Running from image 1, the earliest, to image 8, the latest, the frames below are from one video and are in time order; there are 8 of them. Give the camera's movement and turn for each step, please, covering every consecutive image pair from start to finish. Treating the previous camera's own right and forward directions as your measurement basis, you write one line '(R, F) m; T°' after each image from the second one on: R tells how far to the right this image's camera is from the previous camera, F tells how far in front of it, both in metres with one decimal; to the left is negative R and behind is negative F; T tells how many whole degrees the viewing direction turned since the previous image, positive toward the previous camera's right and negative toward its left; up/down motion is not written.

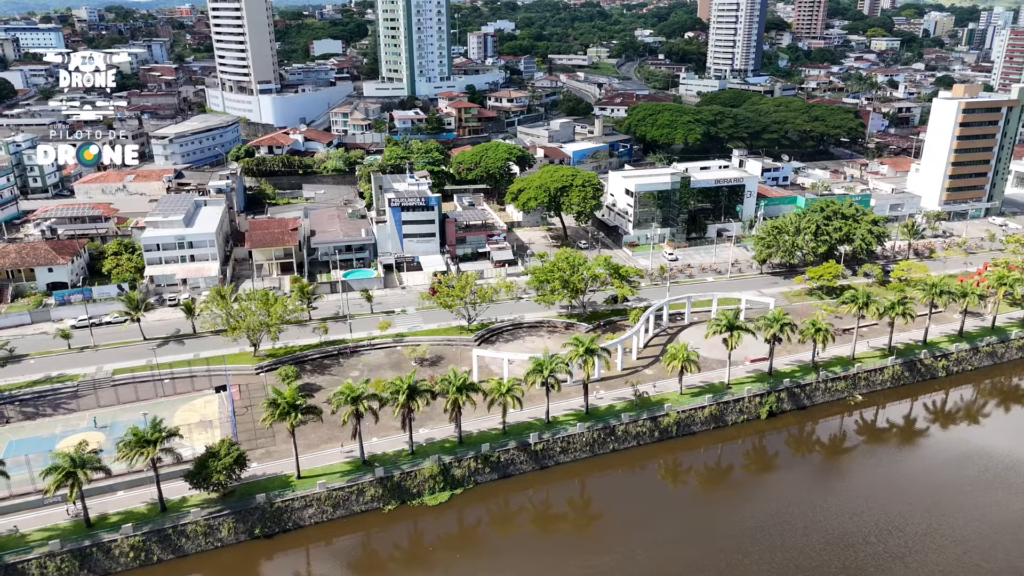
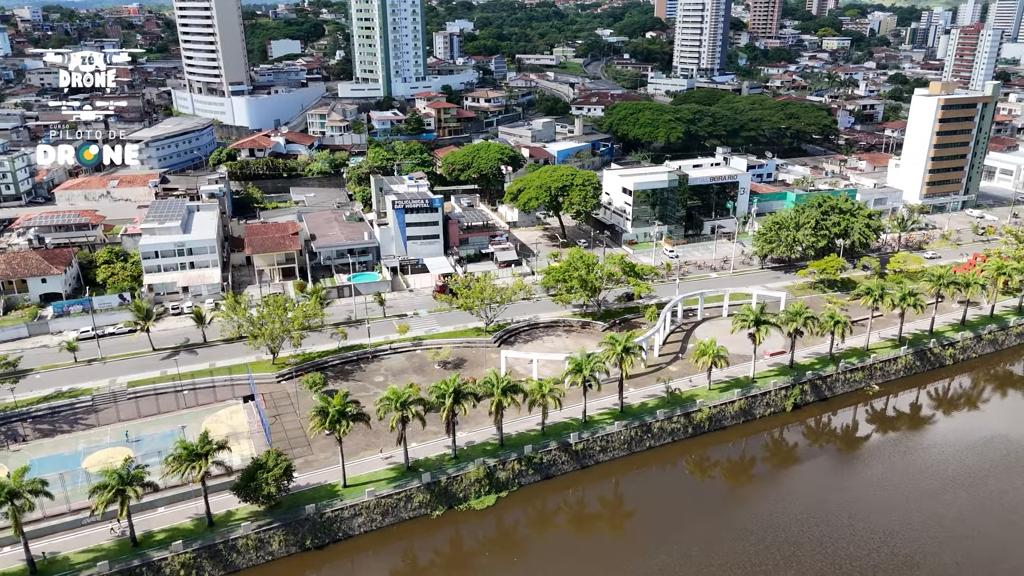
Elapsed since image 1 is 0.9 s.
(-5.0, +0.3) m; +4°
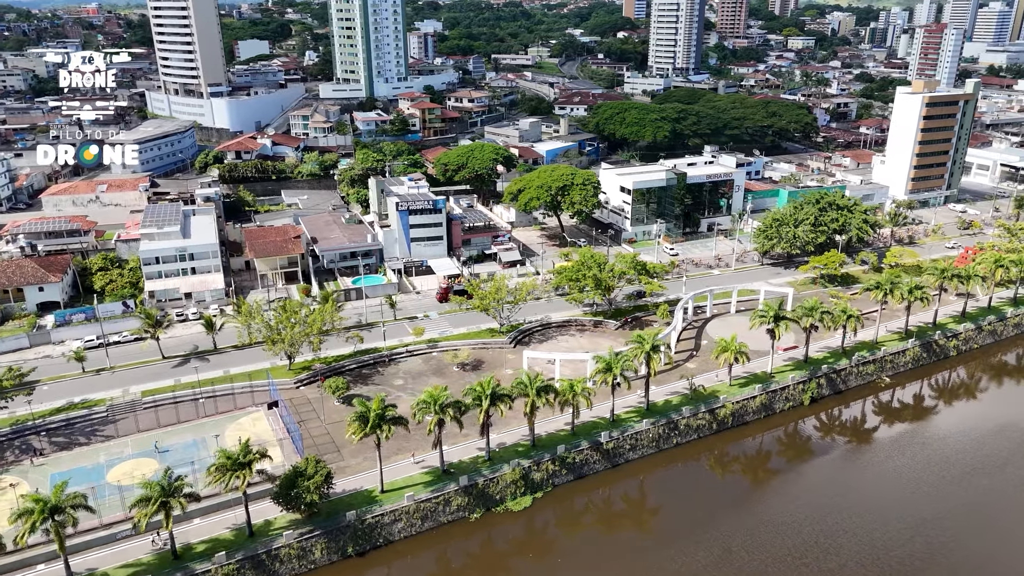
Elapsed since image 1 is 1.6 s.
(-3.8, +0.2) m; +3°
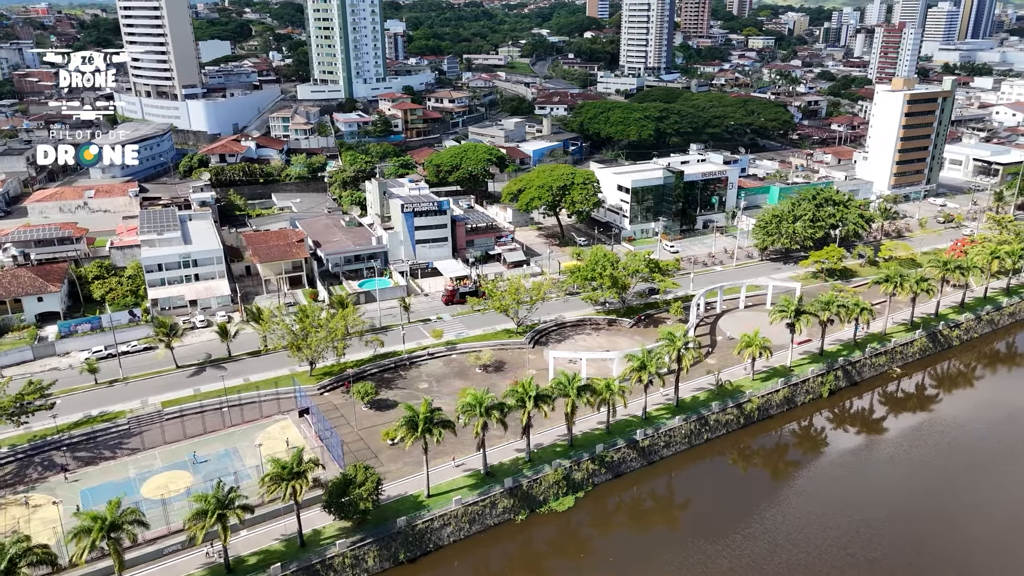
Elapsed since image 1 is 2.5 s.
(-4.5, +0.2) m; +3°
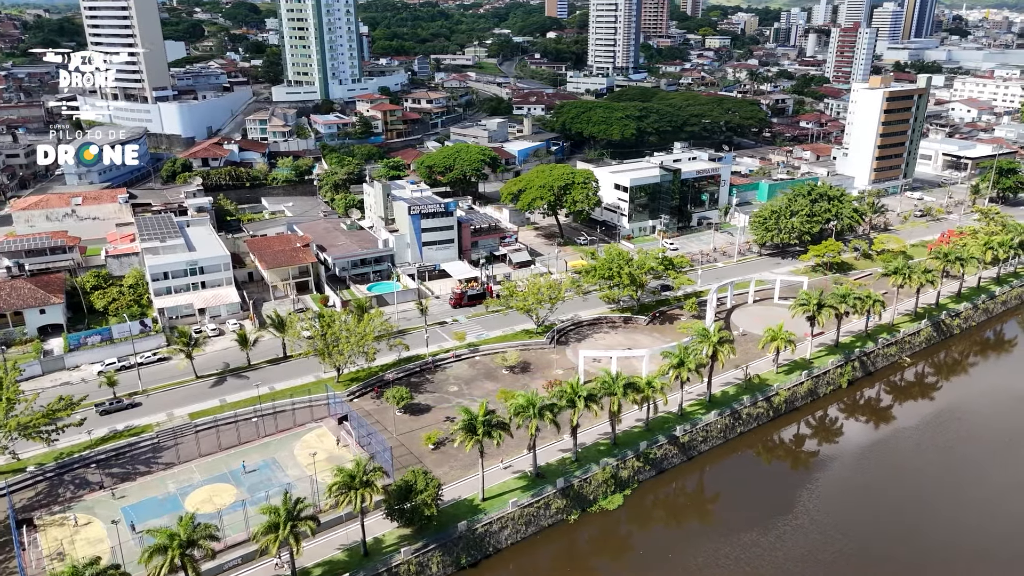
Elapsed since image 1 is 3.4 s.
(-5.1, +0.2) m; +4°
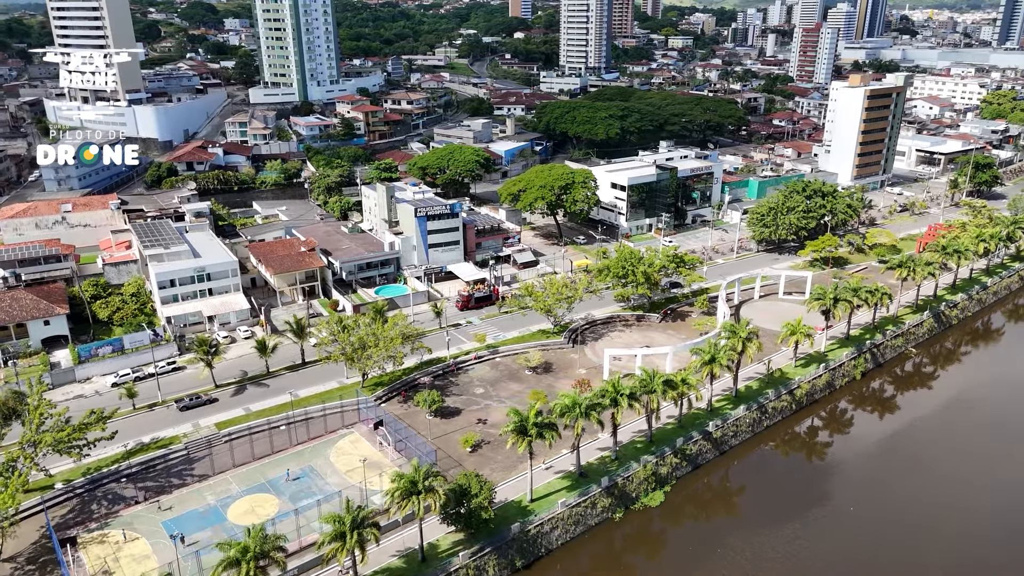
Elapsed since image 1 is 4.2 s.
(-4.5, +0.2) m; +3°
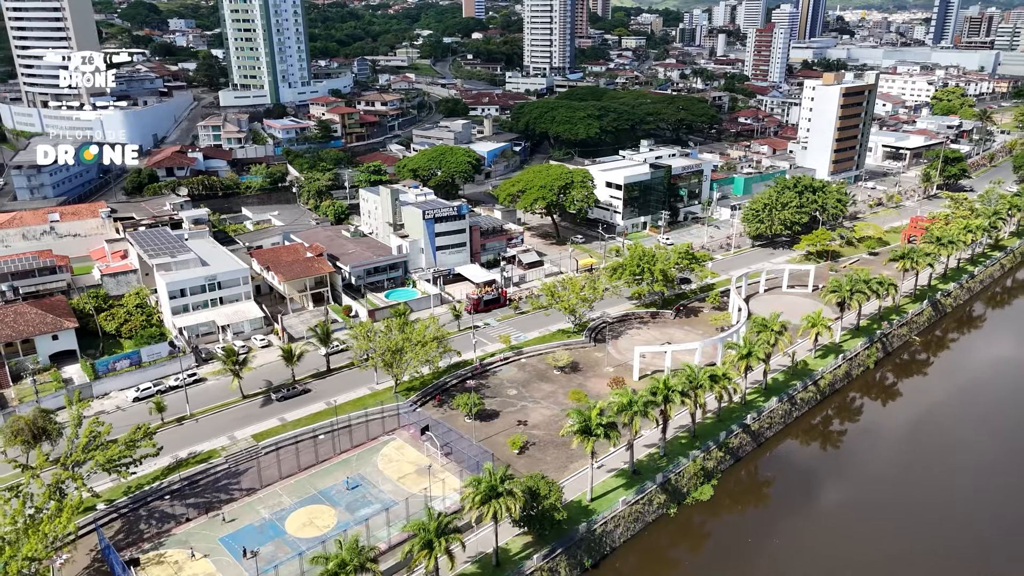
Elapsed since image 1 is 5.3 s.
(-5.6, +0.2) m; +4°
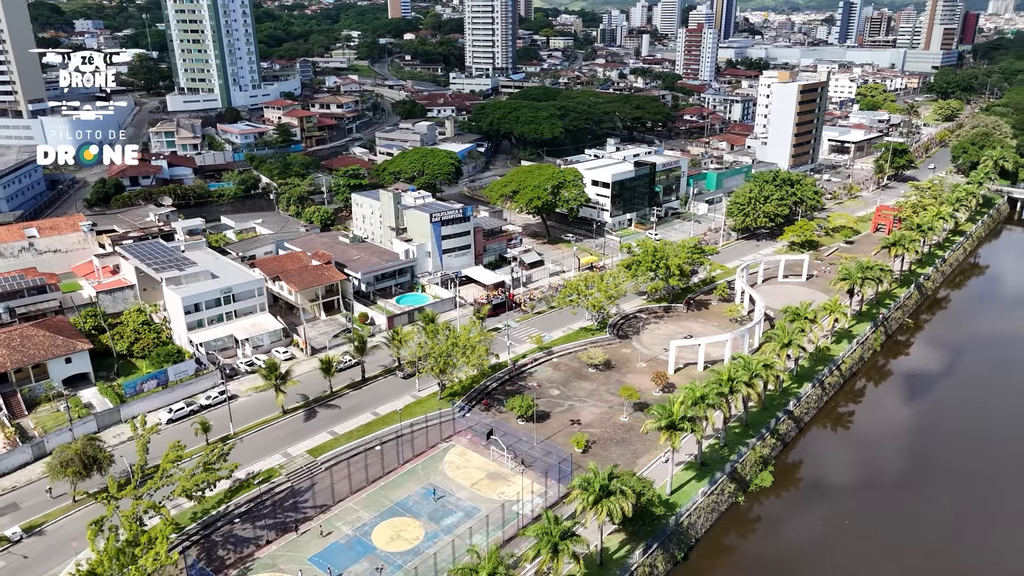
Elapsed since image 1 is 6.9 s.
(-8.2, +0.5) m; +6°
